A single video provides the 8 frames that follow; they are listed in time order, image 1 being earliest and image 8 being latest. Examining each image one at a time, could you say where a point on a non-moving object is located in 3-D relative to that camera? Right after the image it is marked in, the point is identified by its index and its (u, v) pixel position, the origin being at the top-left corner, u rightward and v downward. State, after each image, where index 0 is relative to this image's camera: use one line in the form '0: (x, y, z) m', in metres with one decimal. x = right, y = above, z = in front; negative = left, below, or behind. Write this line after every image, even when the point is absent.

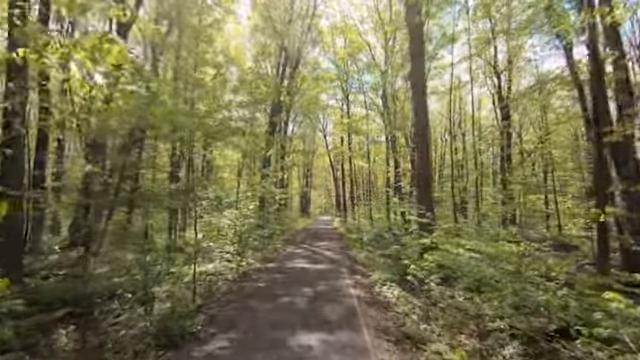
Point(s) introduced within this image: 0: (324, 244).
0: (+0.3, -3.8, +18.5) m
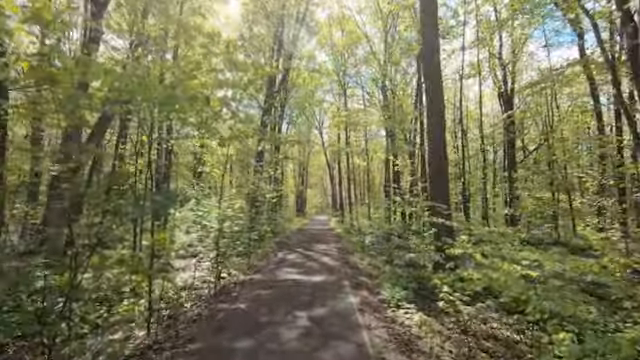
0: (+0.1, -3.7, +17.1) m
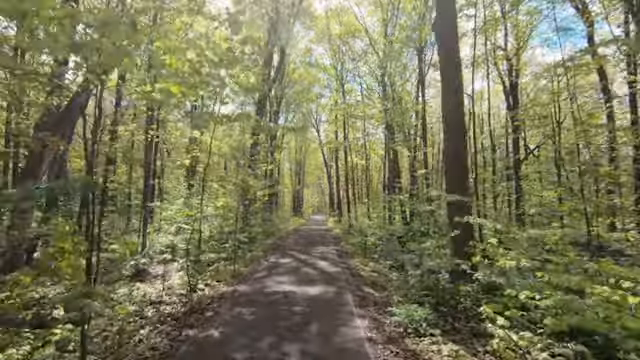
0: (0.0, -3.5, +15.9) m
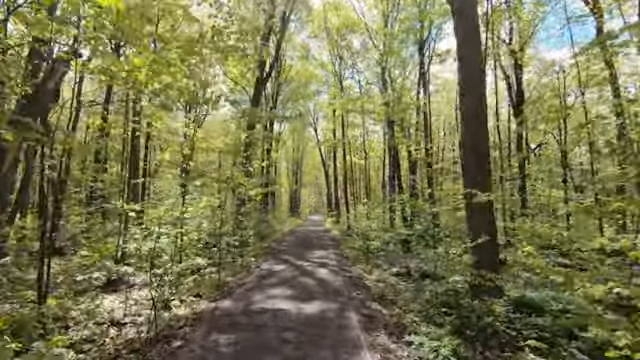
0: (-0.1, -3.4, +14.9) m
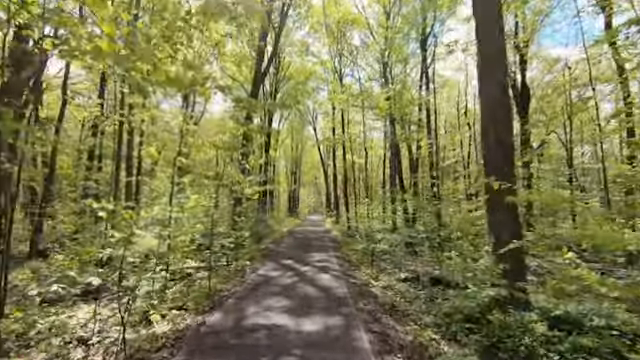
0: (-0.1, -3.4, +14.2) m
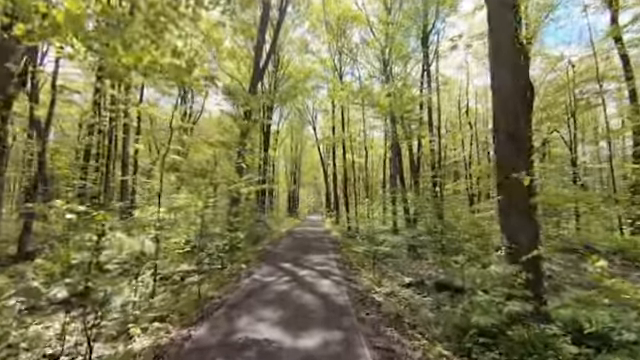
0: (-0.2, -3.3, +13.8) m
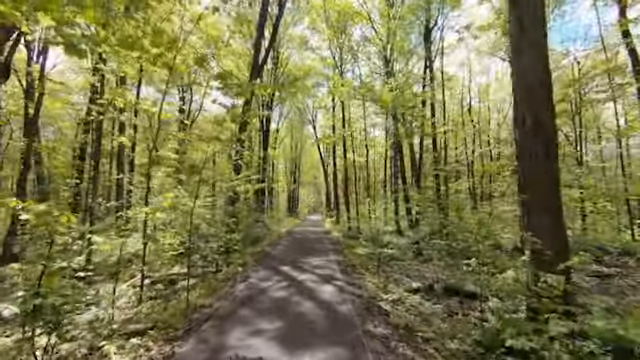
0: (-0.2, -3.3, +13.3) m
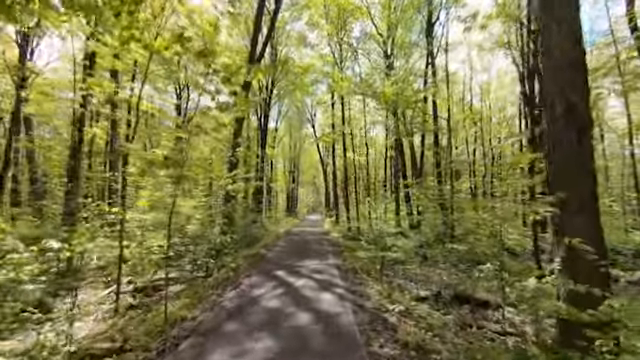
0: (-0.2, -3.2, +12.7) m
